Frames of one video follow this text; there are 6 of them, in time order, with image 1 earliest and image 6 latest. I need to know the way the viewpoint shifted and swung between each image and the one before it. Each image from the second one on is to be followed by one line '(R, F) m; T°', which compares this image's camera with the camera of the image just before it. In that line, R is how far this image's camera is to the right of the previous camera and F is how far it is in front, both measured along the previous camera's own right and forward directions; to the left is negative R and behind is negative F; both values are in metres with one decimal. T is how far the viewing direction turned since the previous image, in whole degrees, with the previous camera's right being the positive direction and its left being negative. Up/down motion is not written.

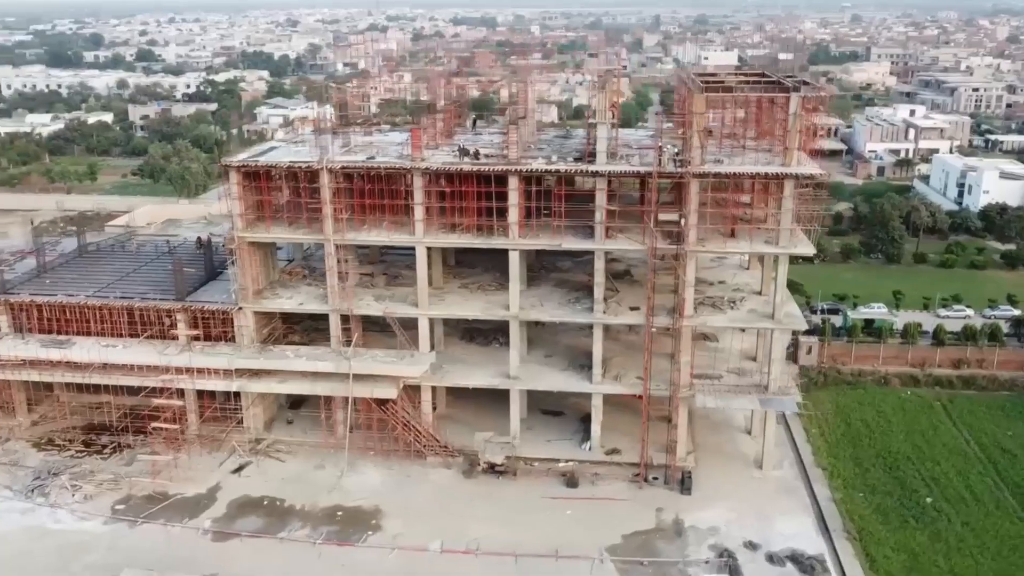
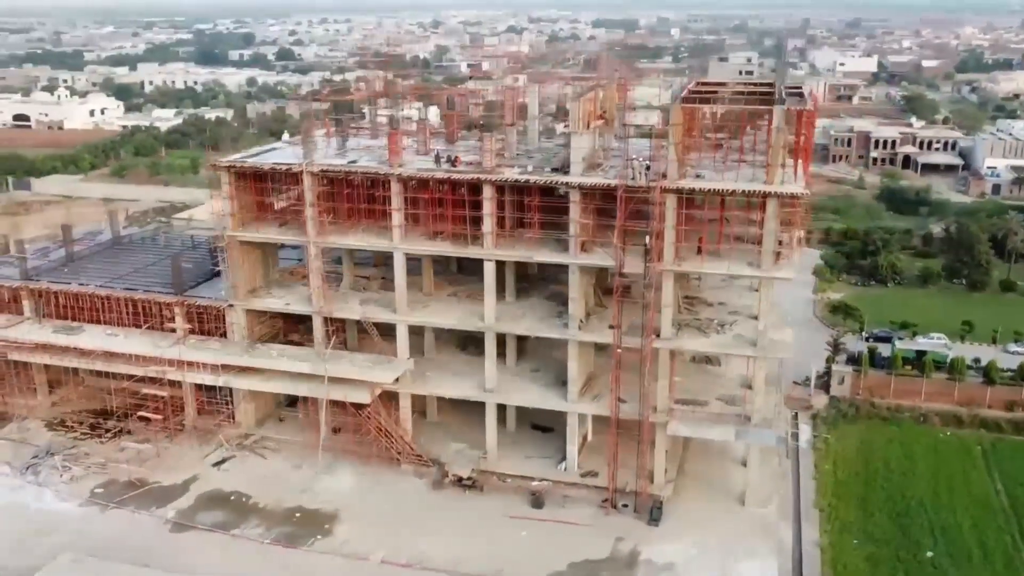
(+3.6, +0.8) m; -9°
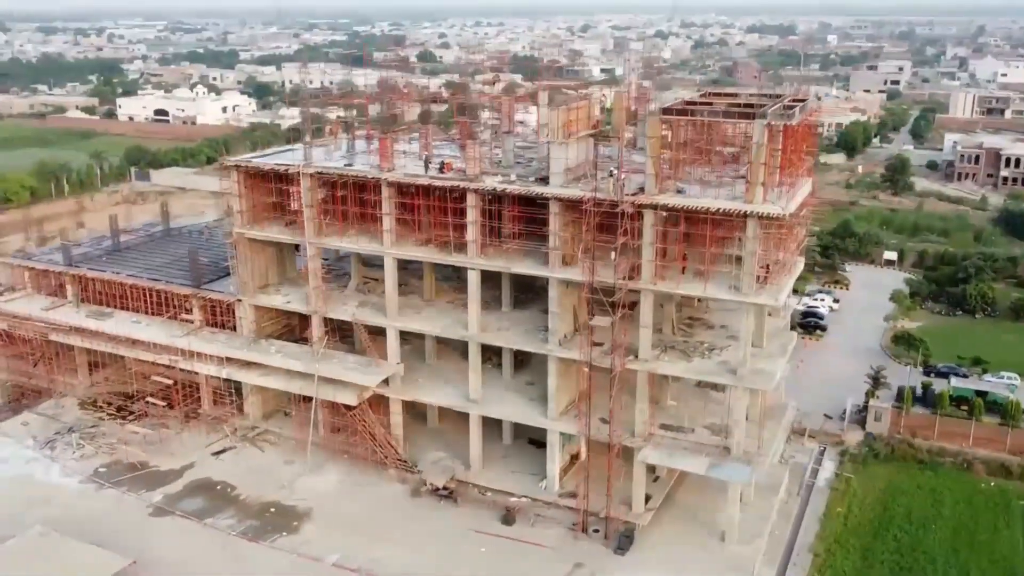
(+3.5, +0.7) m; -9°
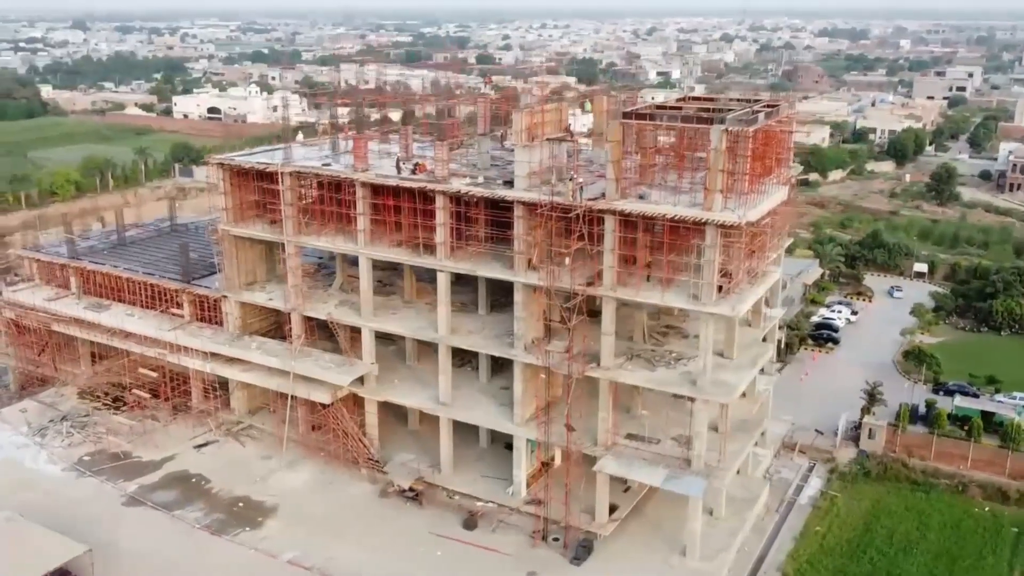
(+2.1, +0.2) m; -4°
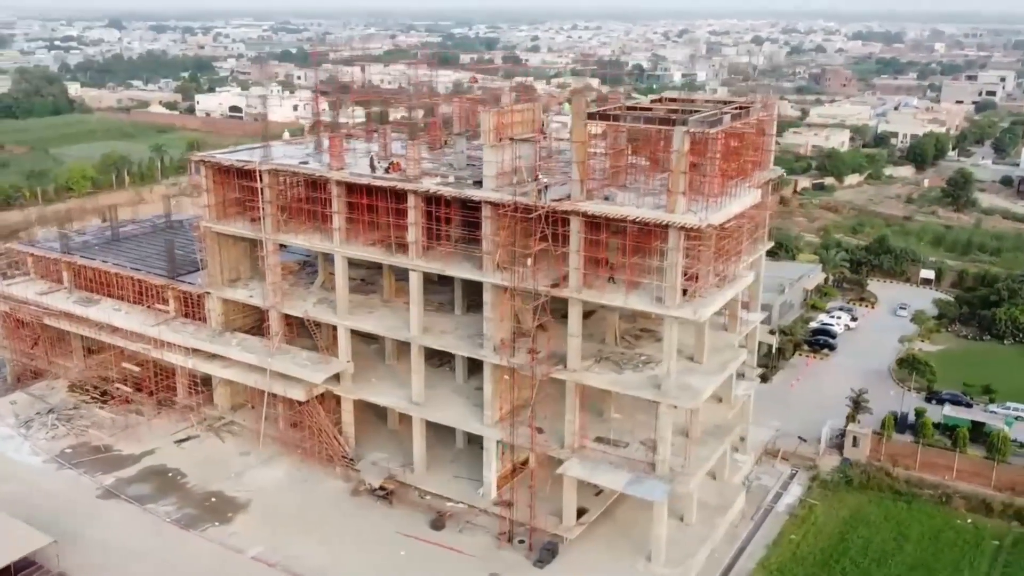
(+1.3, +0.1) m; -2°
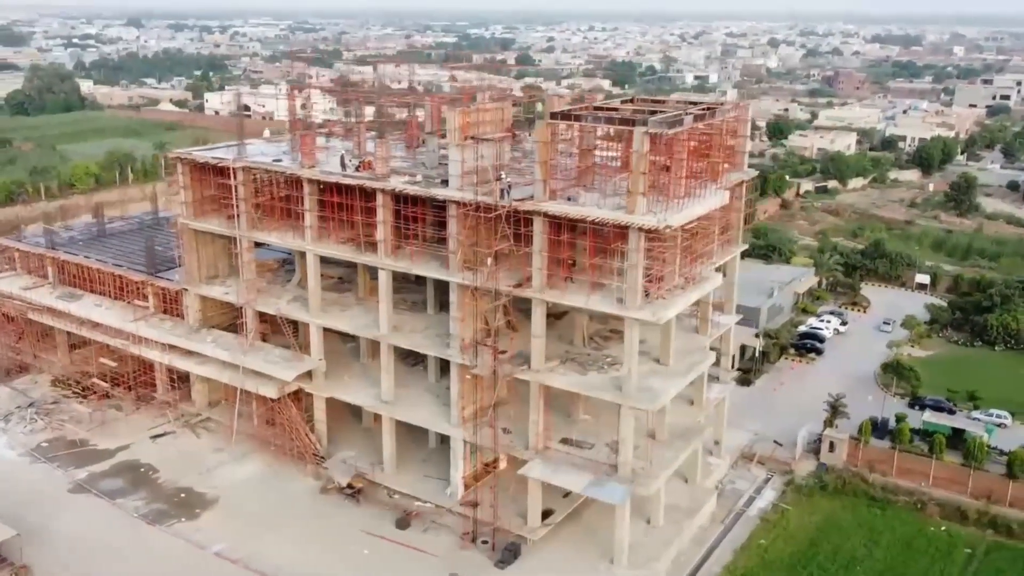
(+1.0, 0.0) m; -1°
